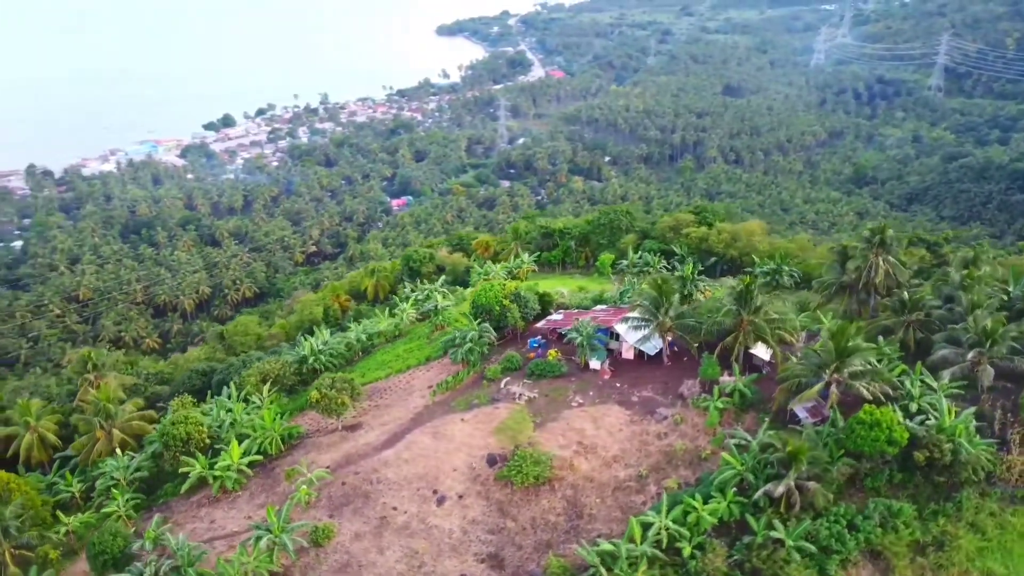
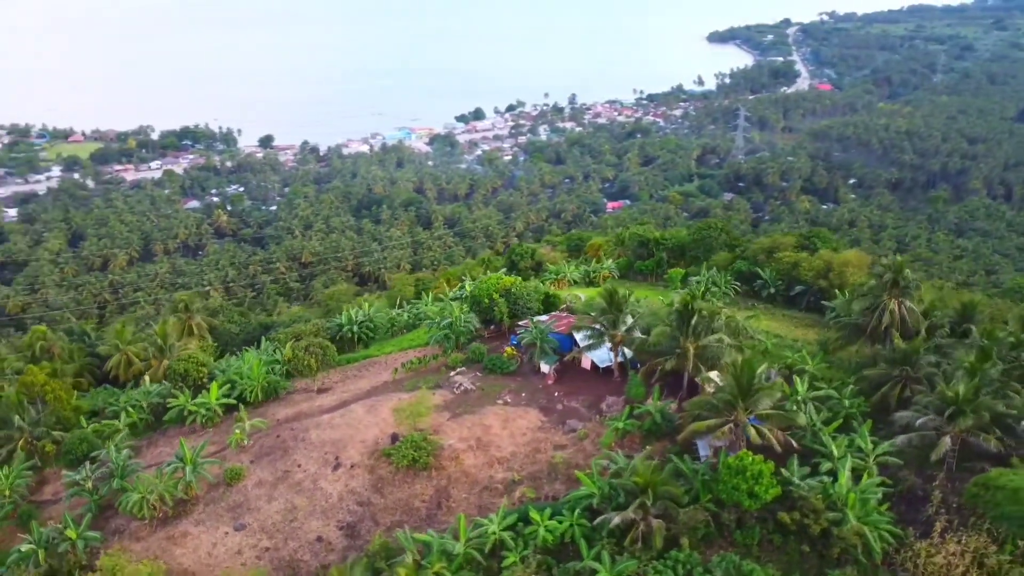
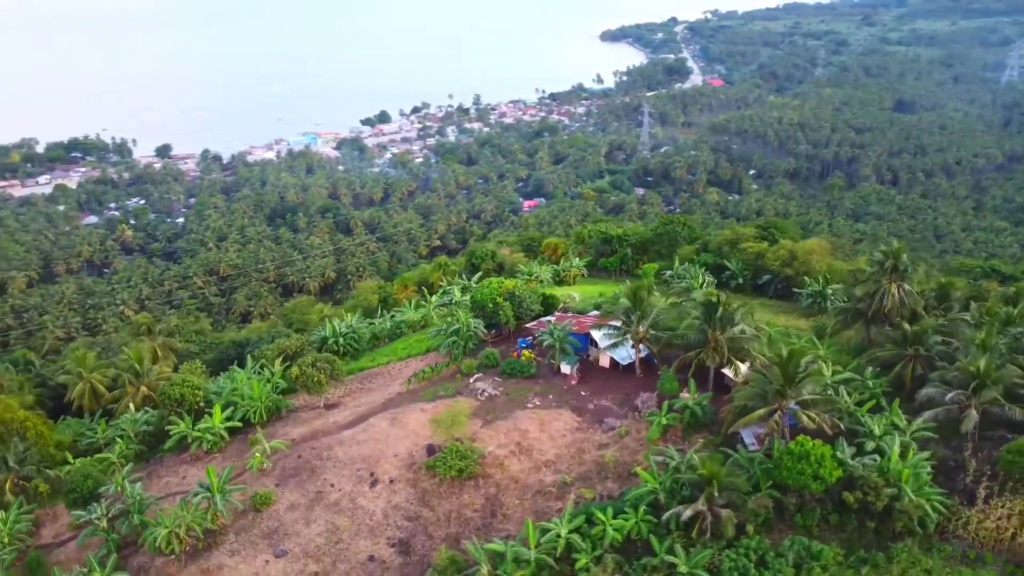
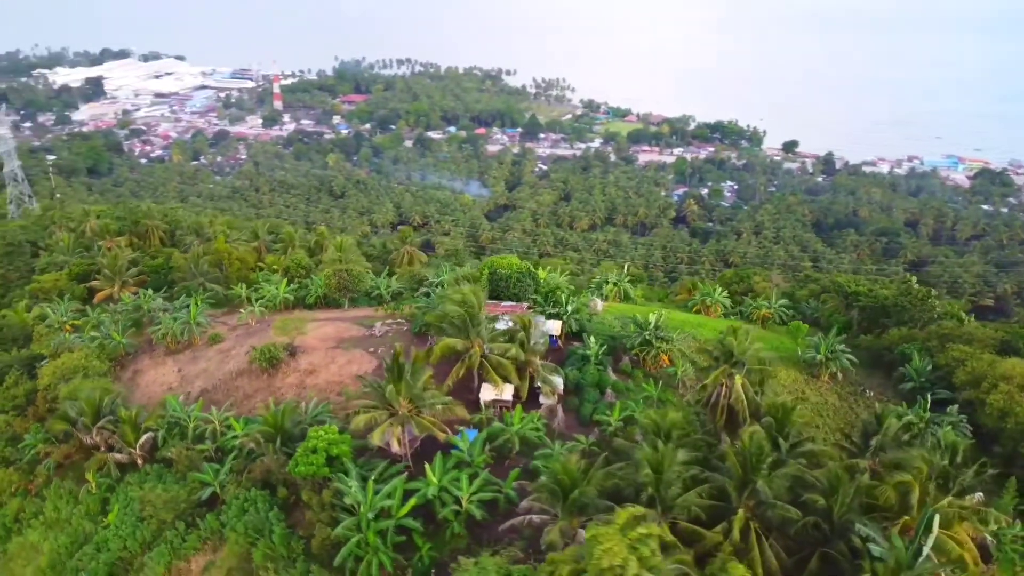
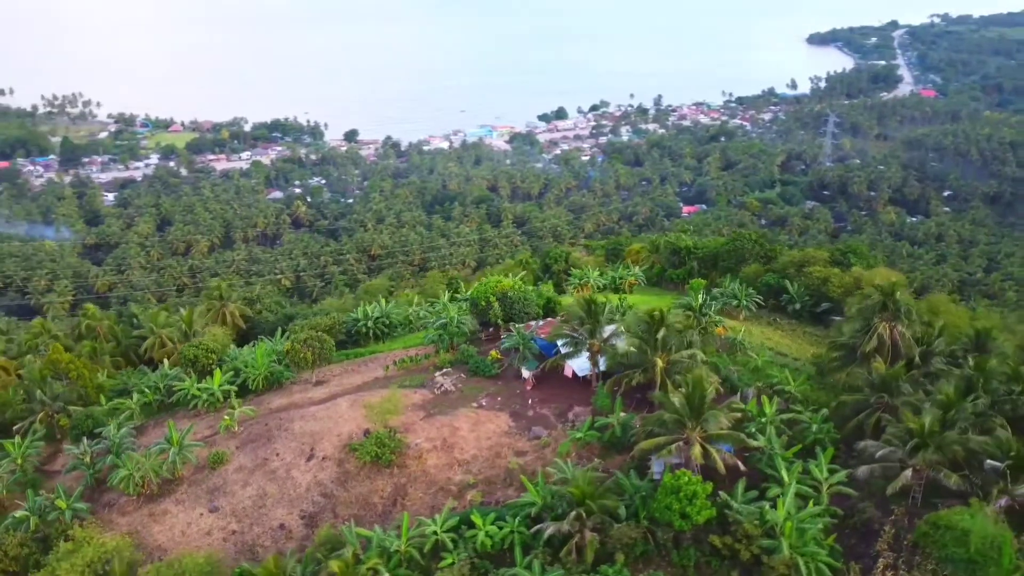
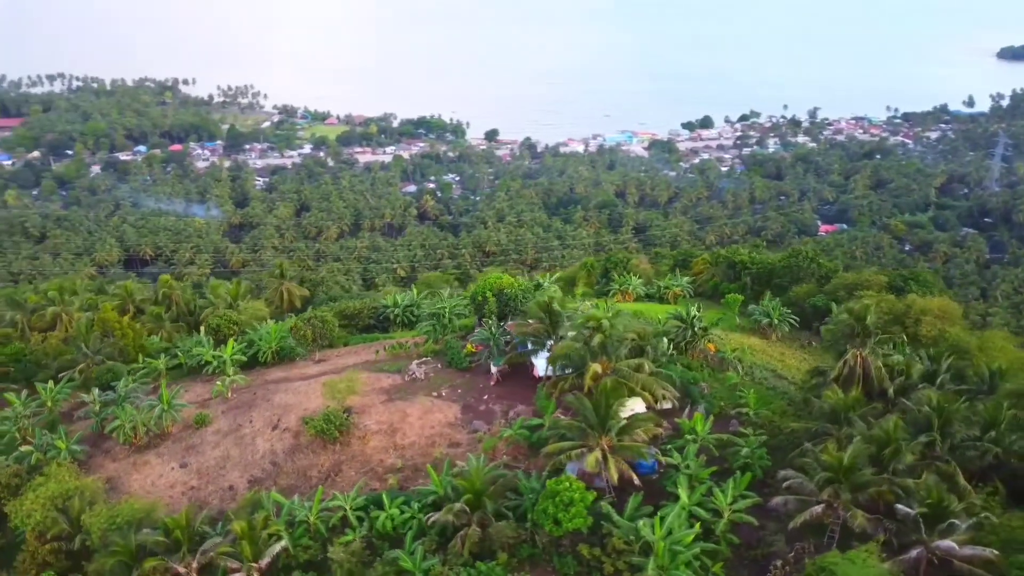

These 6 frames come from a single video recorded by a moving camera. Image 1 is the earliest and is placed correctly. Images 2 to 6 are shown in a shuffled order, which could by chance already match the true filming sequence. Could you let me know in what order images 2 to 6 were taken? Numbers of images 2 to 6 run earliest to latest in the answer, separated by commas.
3, 2, 5, 6, 4
